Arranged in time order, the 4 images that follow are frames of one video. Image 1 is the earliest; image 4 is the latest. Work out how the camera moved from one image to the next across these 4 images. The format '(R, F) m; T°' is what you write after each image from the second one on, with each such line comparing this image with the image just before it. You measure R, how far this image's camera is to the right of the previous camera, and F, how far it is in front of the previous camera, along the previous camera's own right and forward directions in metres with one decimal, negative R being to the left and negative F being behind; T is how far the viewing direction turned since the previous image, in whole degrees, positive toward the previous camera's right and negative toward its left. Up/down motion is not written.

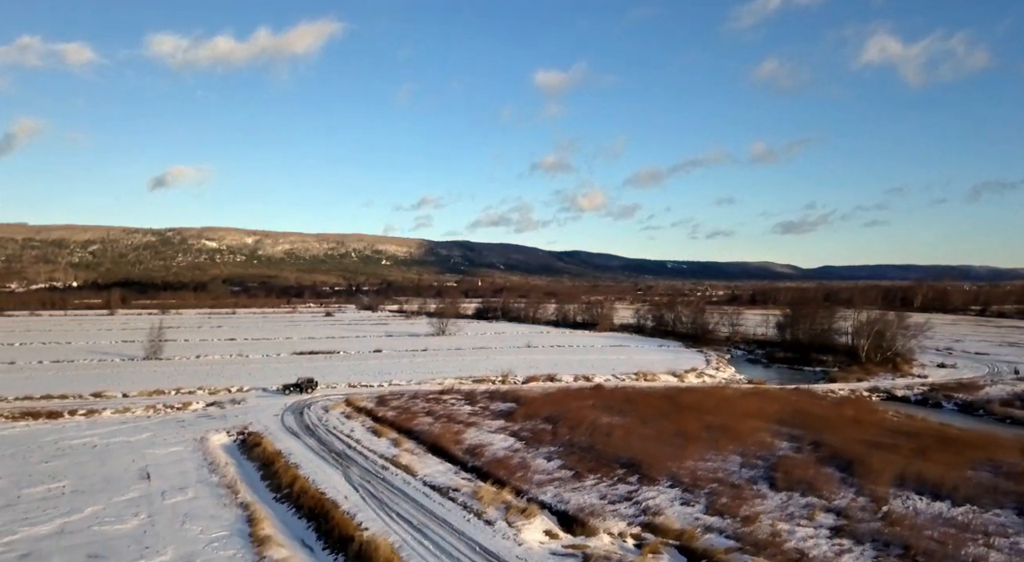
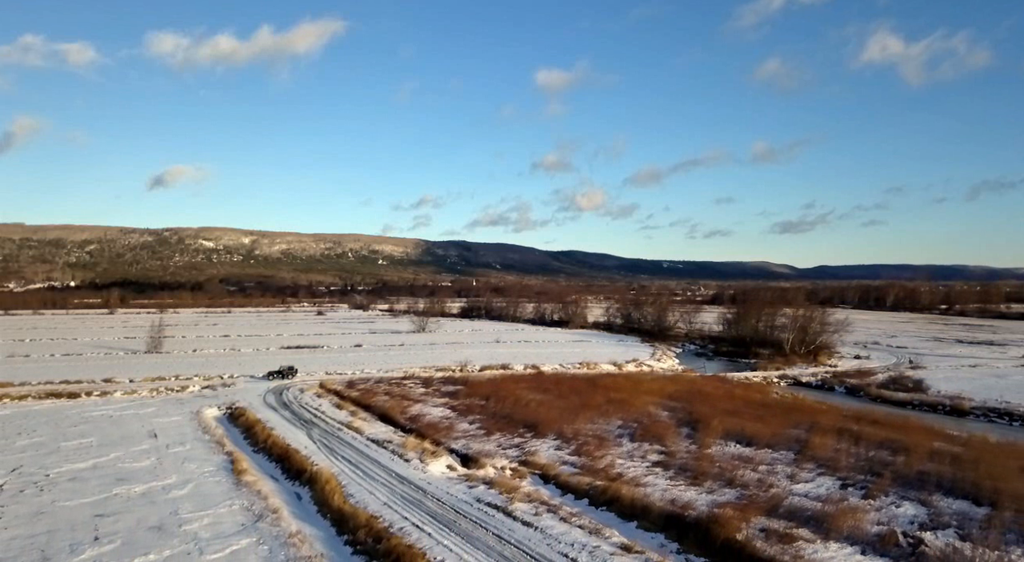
(+2.8, -6.2) m; 0°
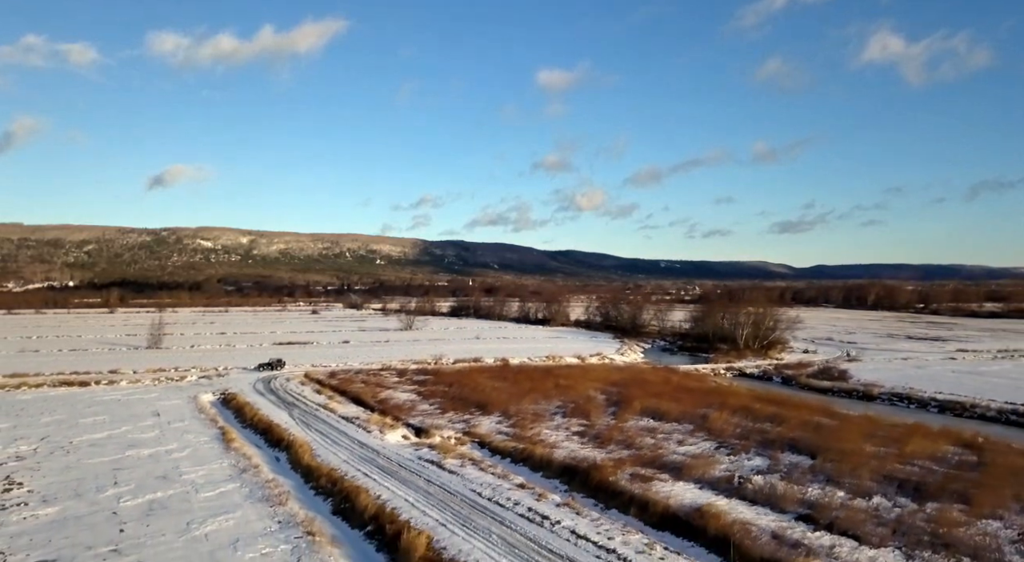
(+2.1, -4.6) m; 0°
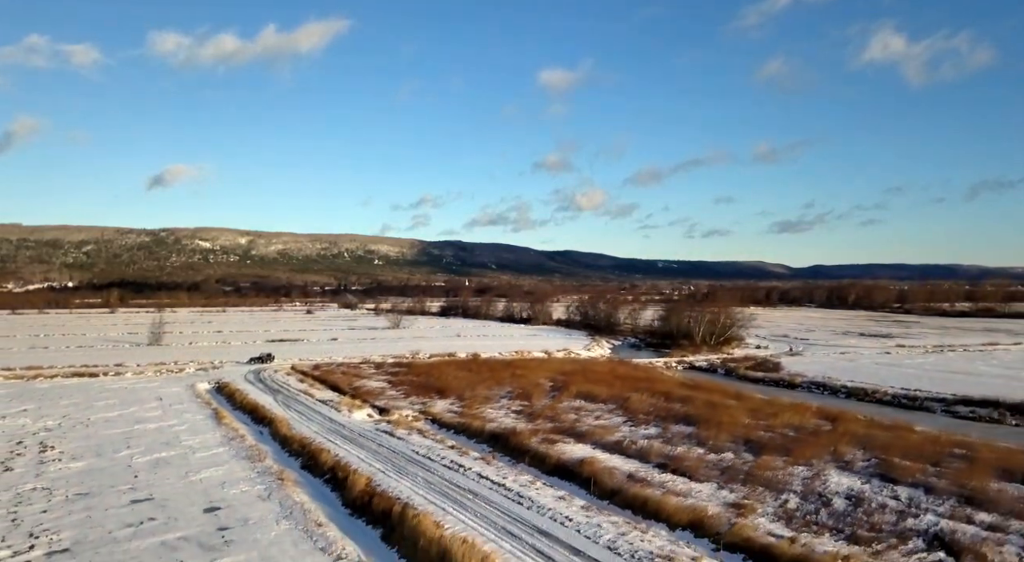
(+2.3, -5.0) m; 0°
